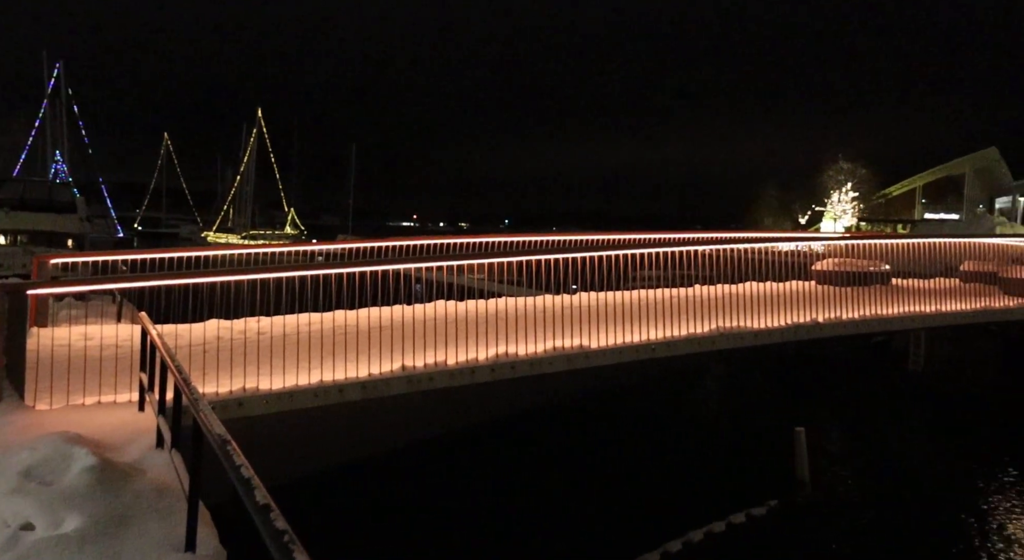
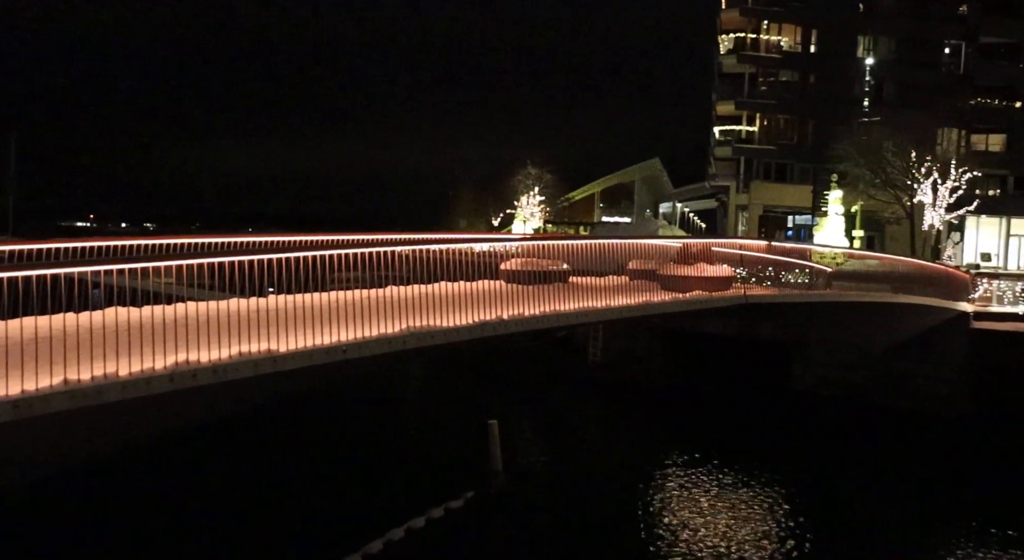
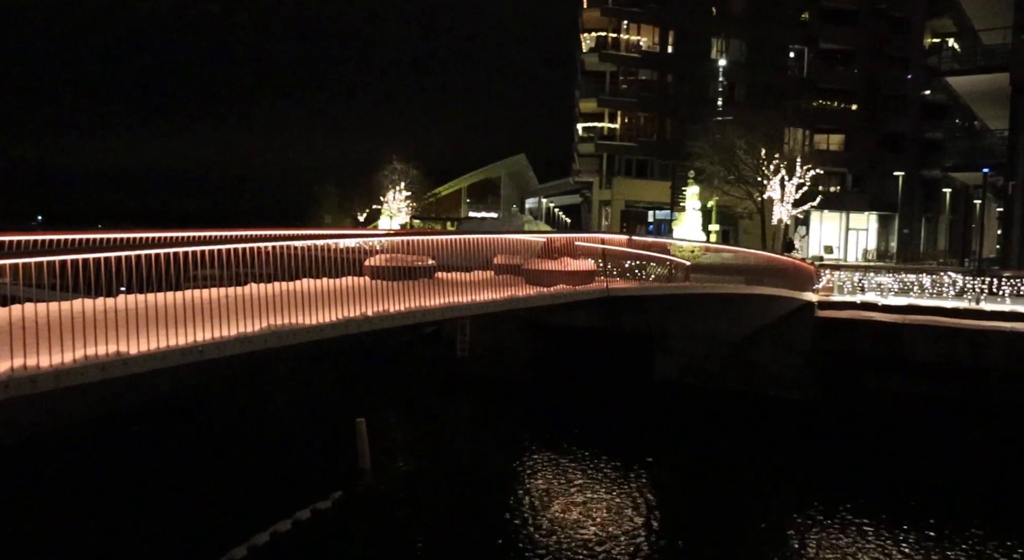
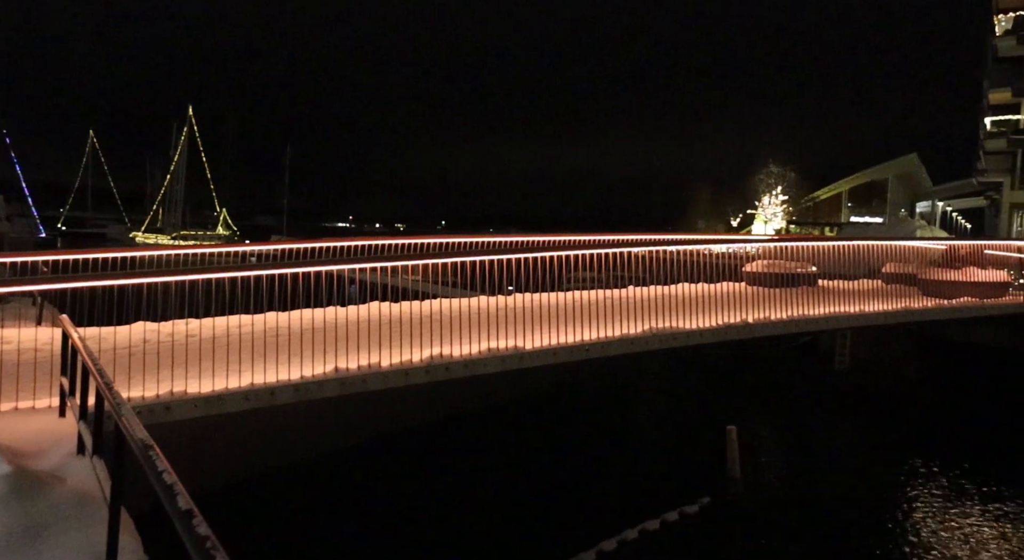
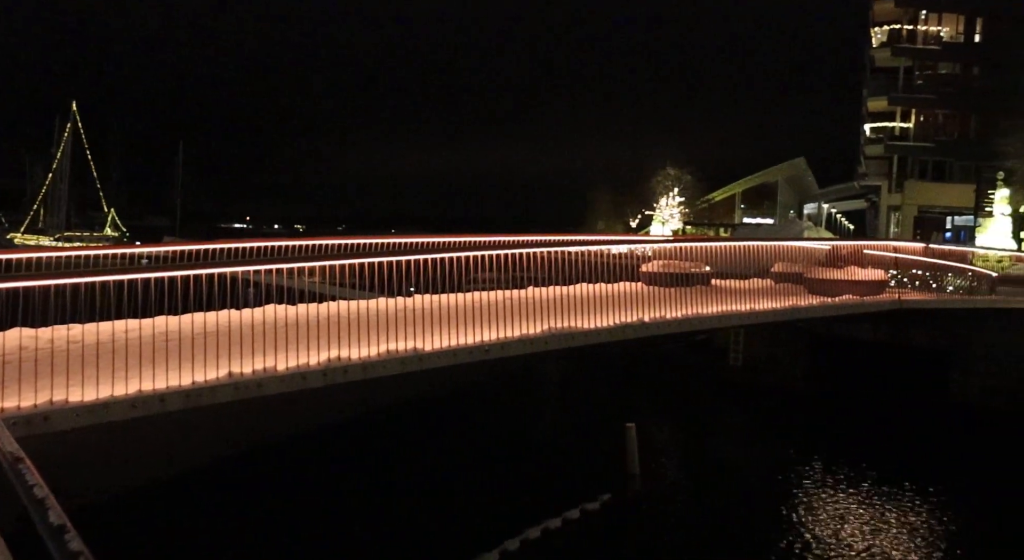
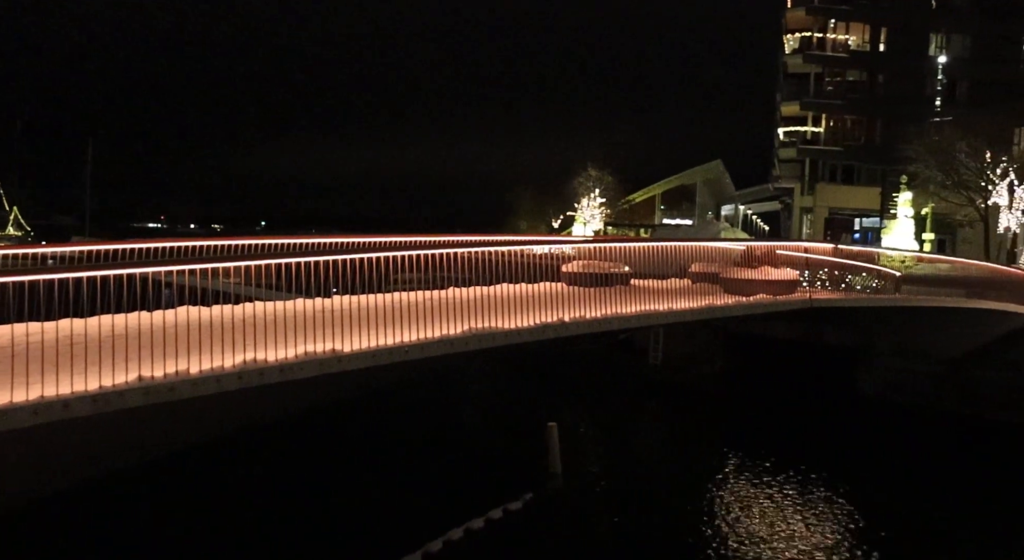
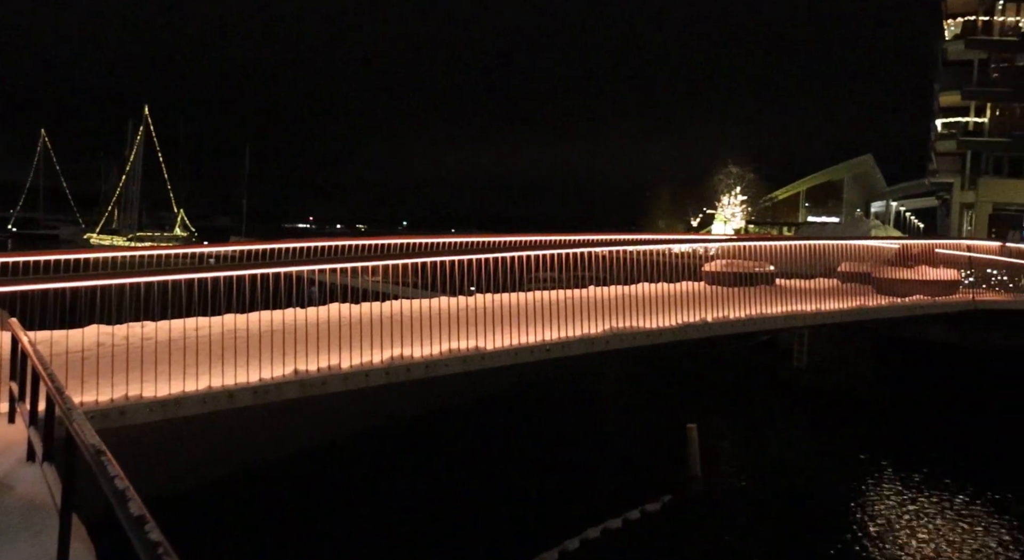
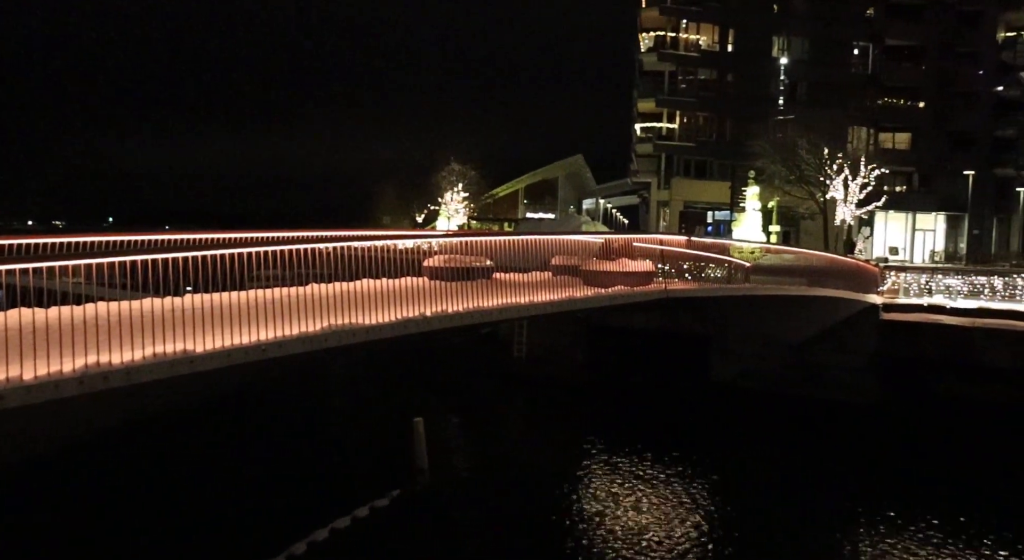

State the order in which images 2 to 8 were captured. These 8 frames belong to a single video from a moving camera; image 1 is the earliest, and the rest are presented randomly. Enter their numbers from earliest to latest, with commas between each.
4, 7, 5, 6, 2, 8, 3
